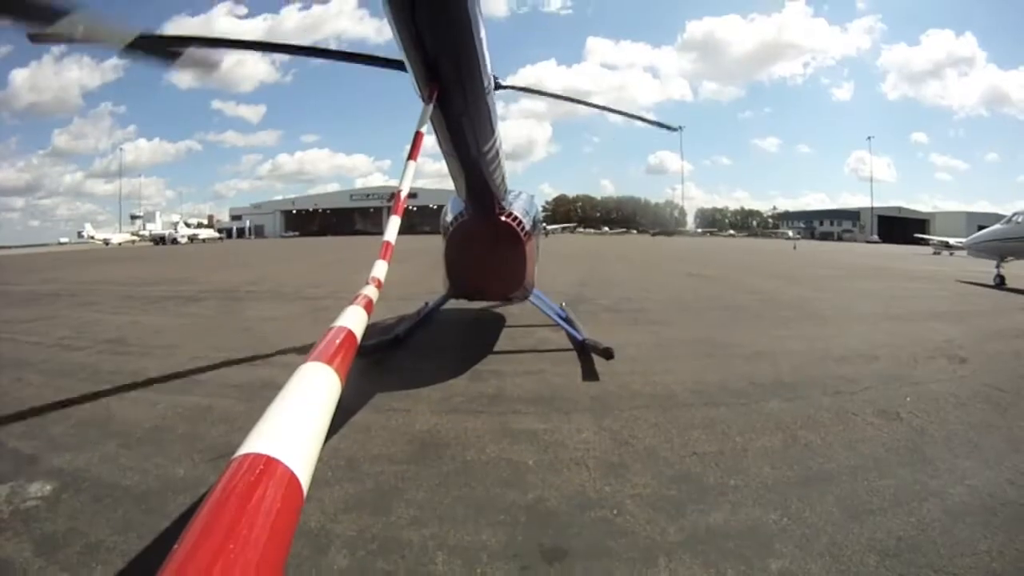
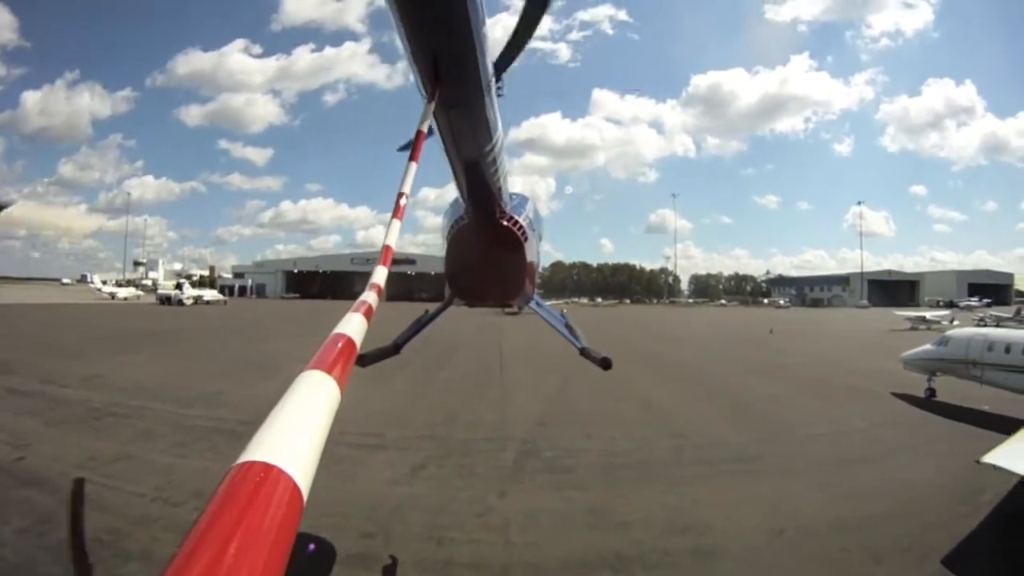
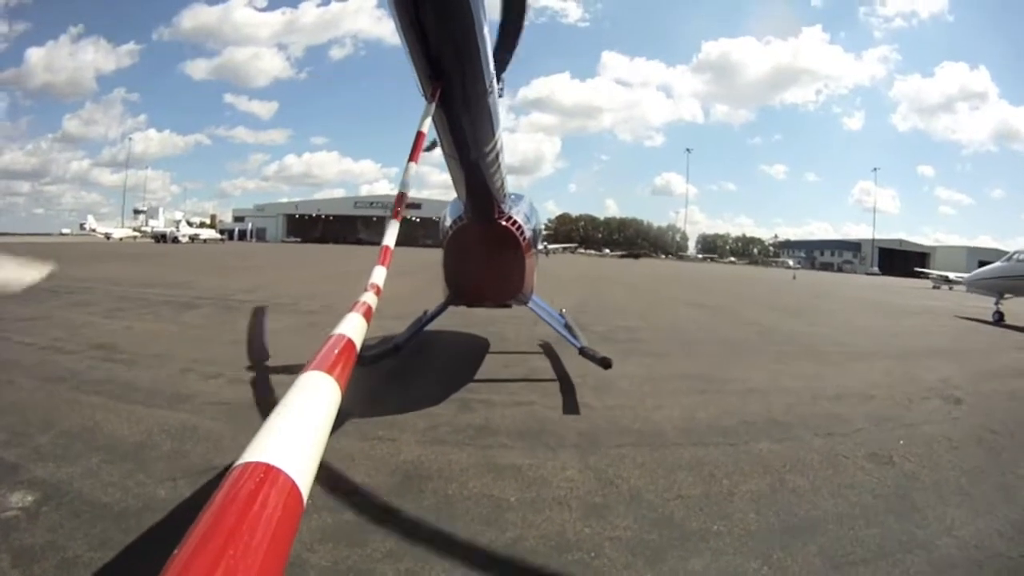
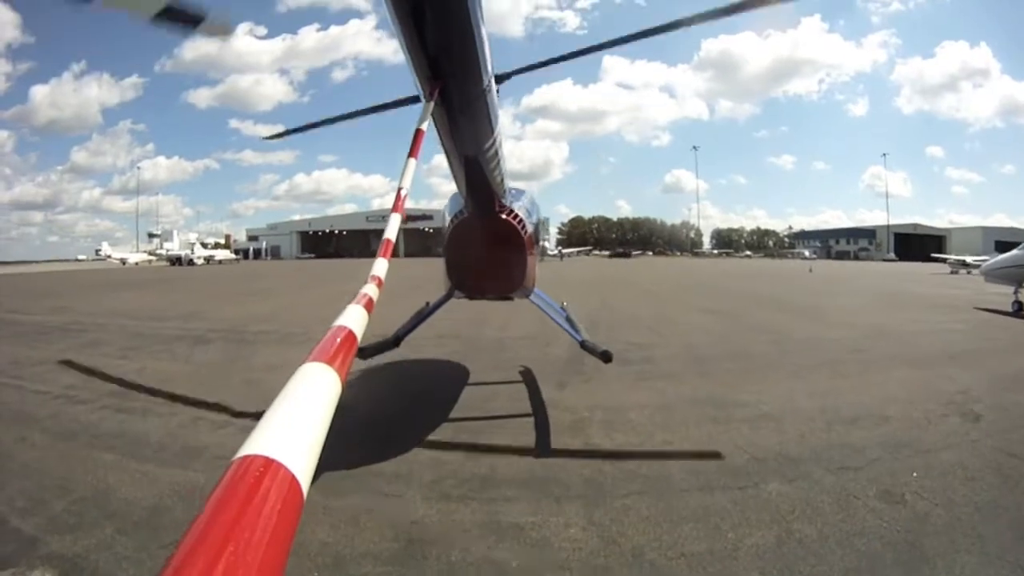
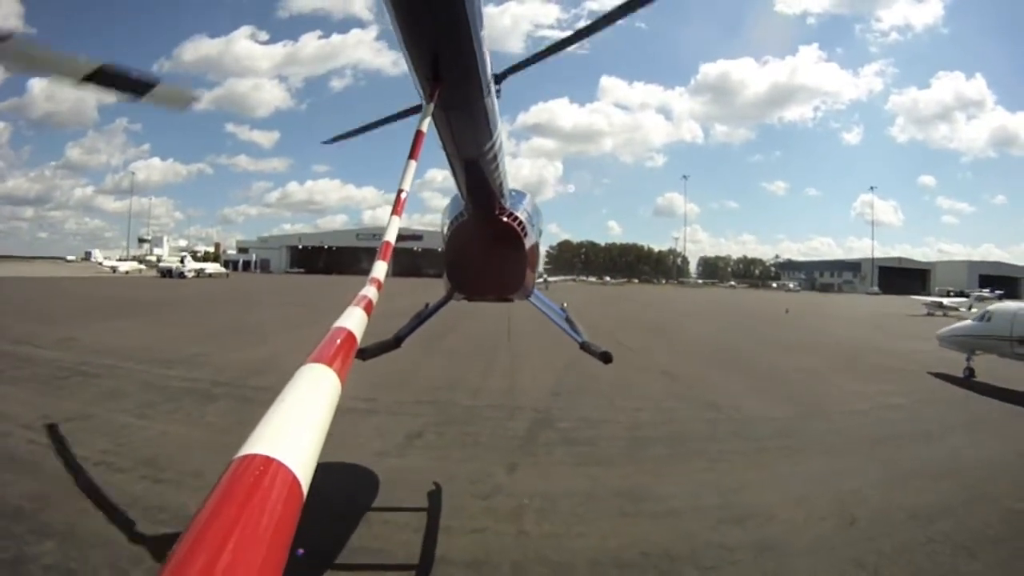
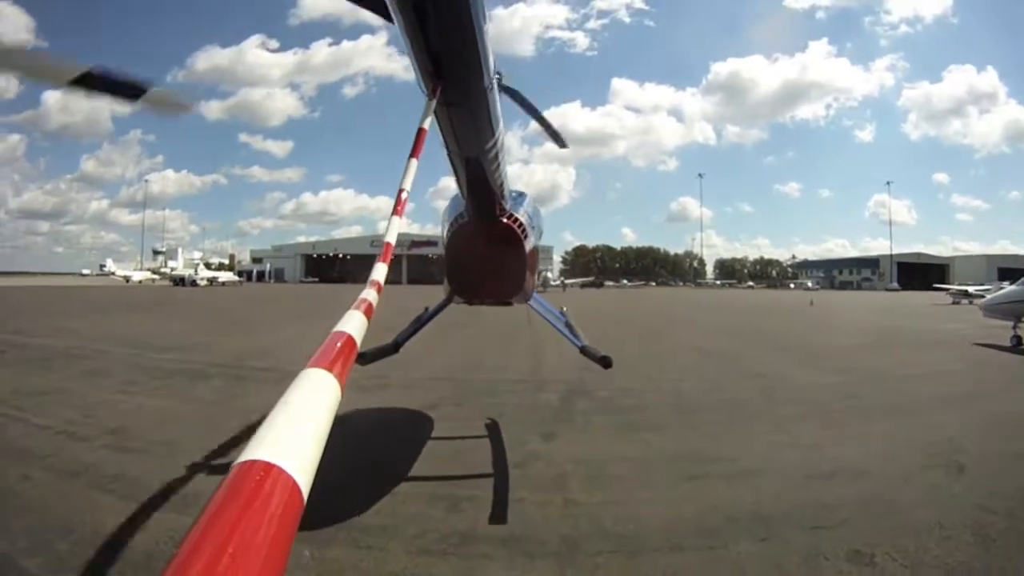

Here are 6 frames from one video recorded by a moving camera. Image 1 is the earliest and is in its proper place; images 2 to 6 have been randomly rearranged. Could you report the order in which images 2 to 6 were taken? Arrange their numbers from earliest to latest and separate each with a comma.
3, 4, 6, 5, 2
